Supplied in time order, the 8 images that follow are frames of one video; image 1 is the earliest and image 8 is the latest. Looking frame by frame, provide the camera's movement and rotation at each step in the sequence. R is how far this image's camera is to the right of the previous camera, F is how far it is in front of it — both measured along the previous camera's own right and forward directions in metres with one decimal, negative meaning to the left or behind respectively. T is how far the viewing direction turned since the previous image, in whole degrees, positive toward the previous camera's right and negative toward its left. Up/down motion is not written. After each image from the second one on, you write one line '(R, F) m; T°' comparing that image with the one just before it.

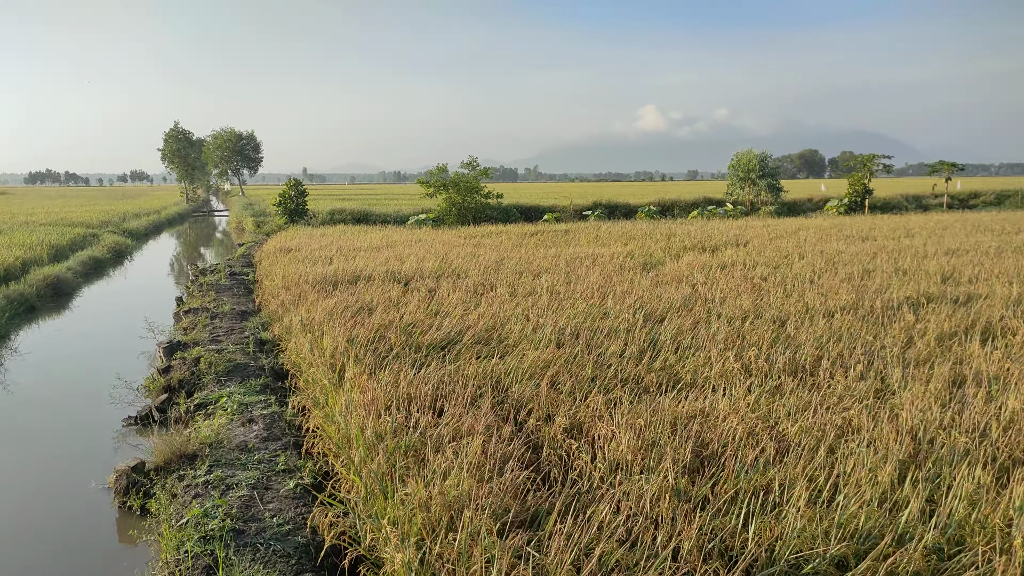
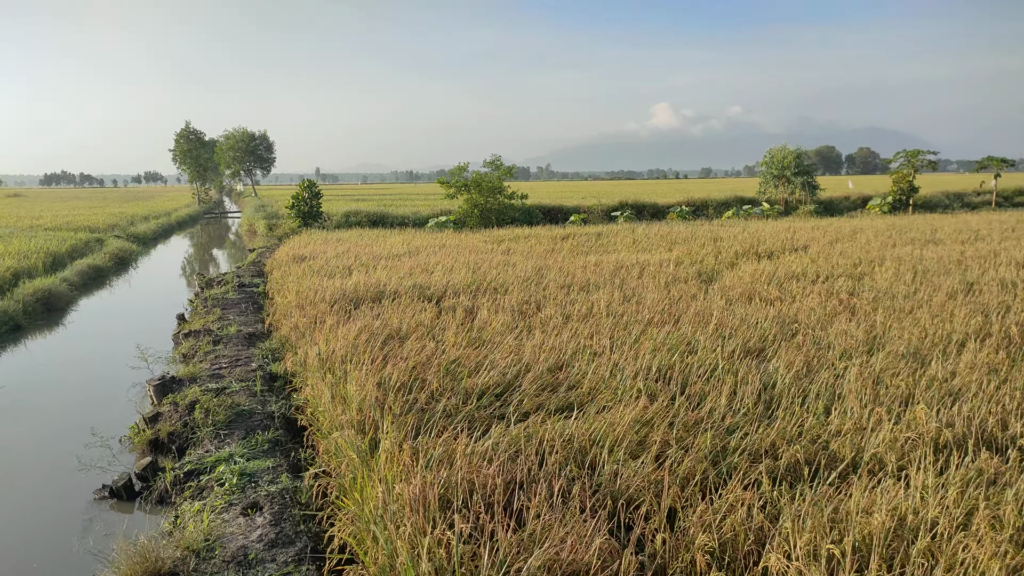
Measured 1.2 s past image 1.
(-0.3, +0.9) m; -1°
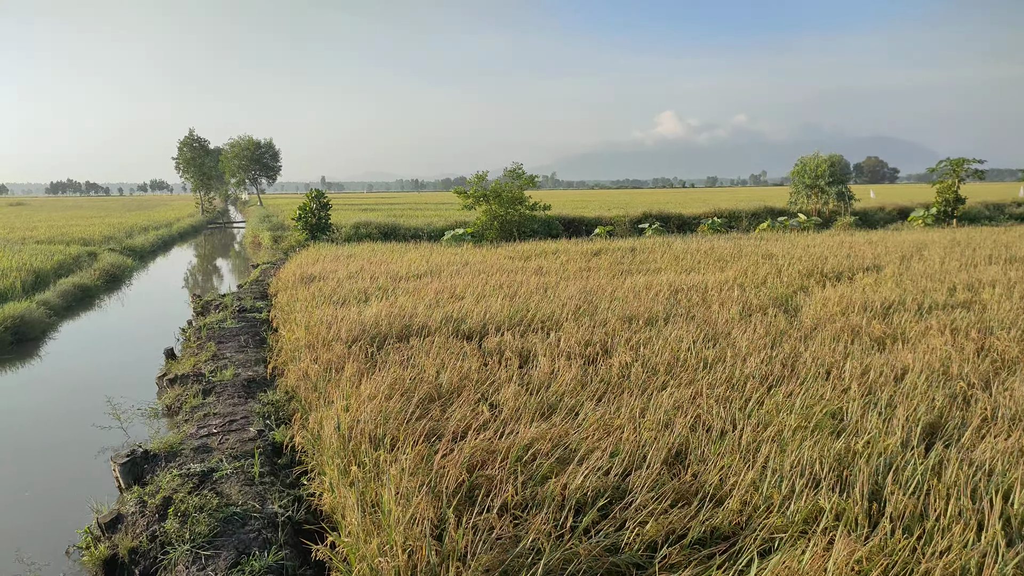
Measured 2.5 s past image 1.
(-0.3, +1.1) m; 0°
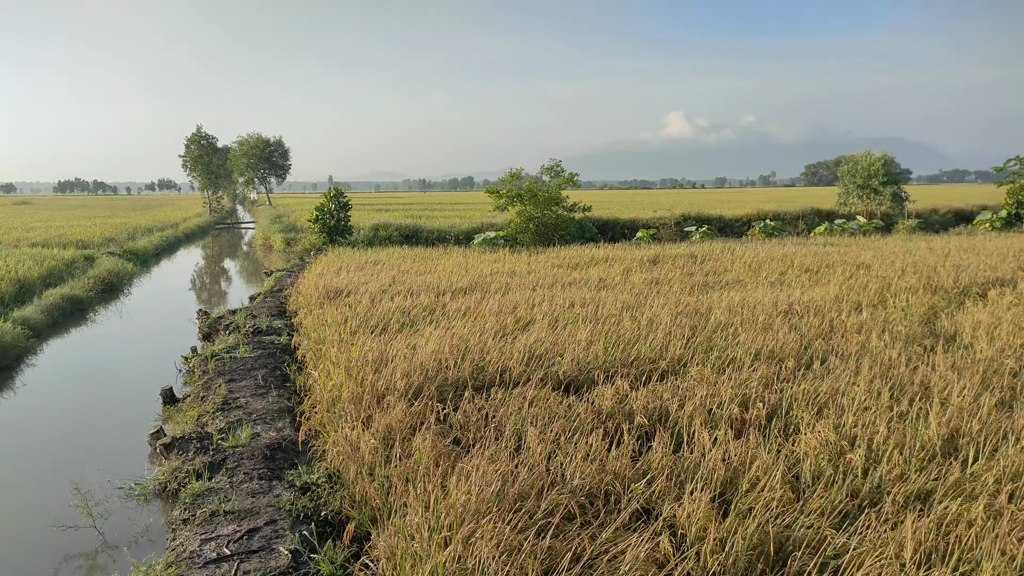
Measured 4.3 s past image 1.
(-0.5, +1.3) m; 0°
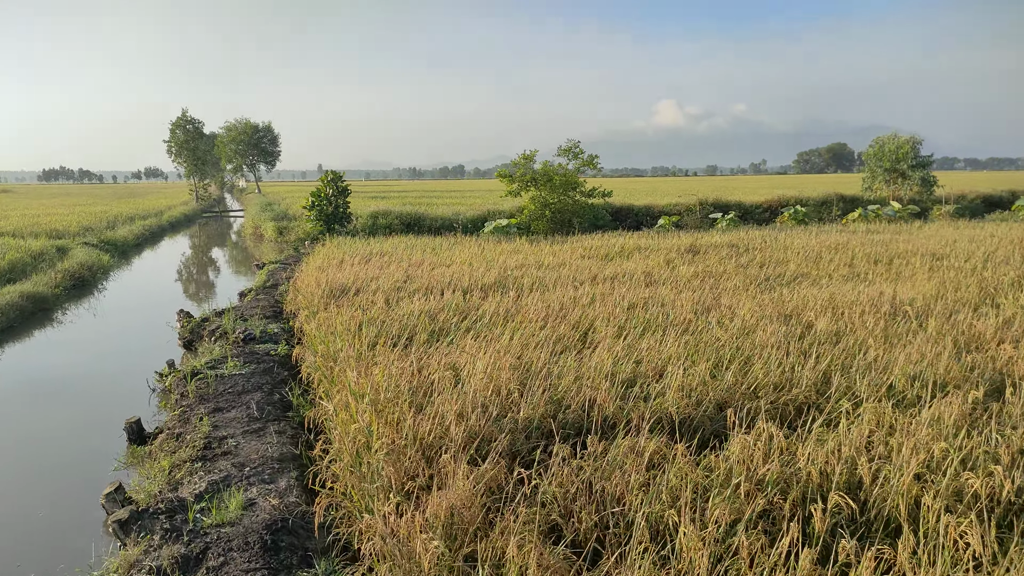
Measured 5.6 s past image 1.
(-0.4, +1.1) m; +1°
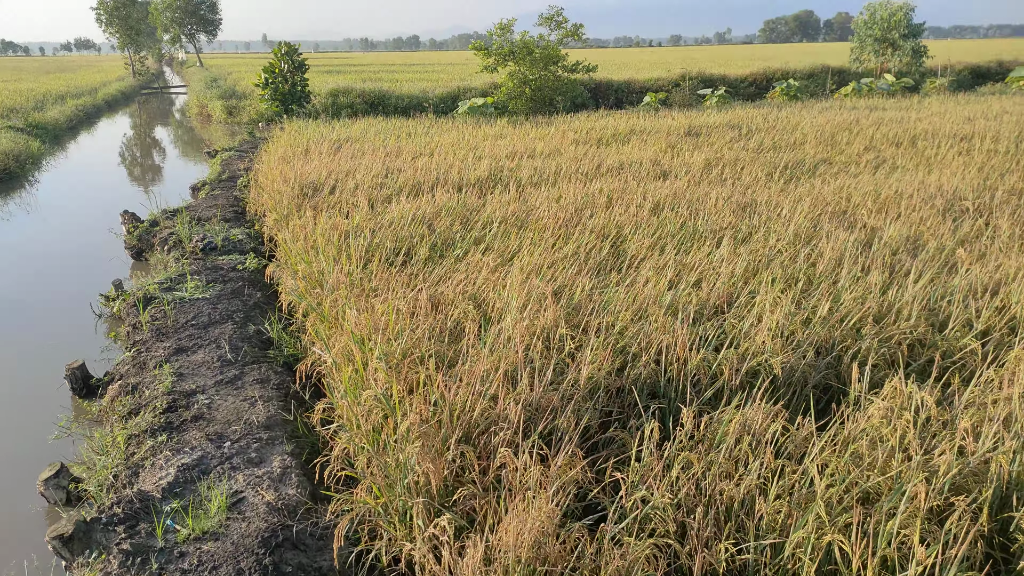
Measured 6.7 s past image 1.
(-0.3, +0.7) m; +3°
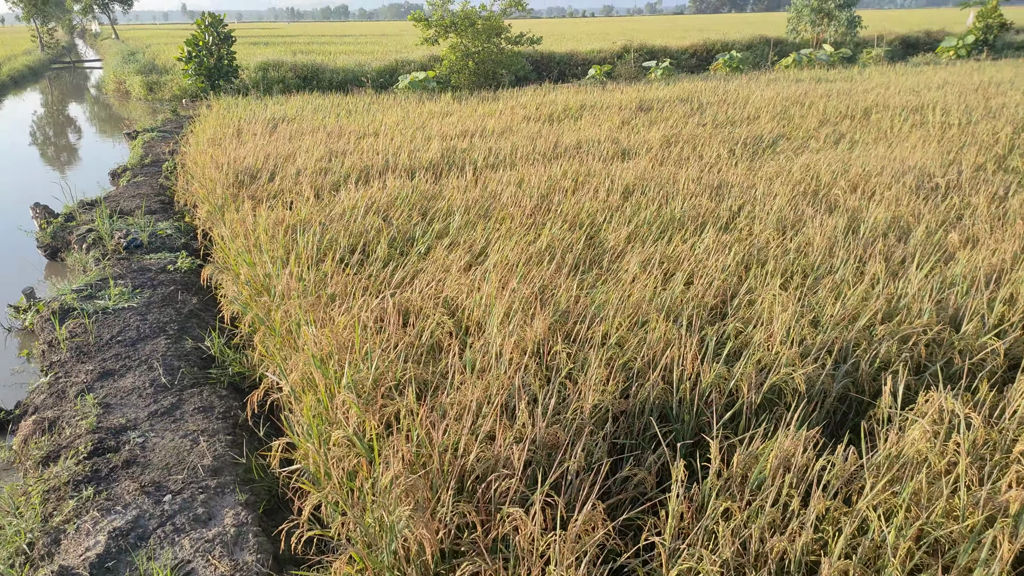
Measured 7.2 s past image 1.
(-0.1, +0.3) m; +5°
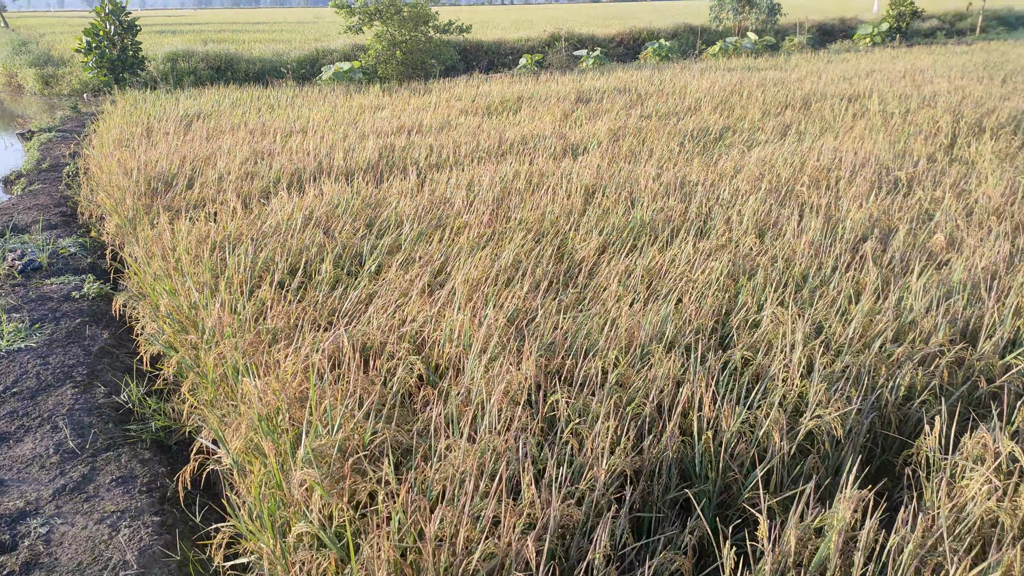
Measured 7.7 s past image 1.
(-0.1, +0.3) m; +6°
